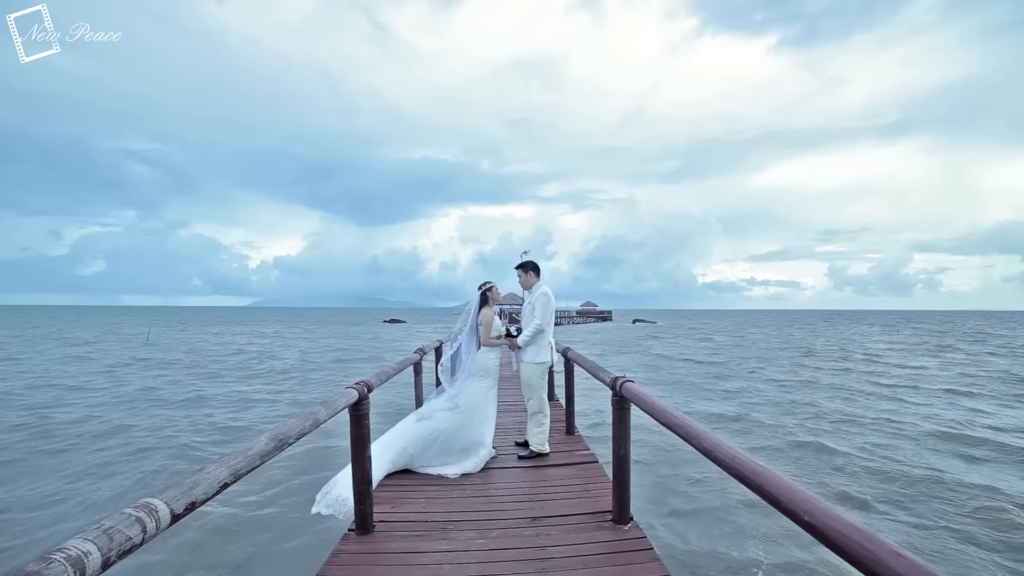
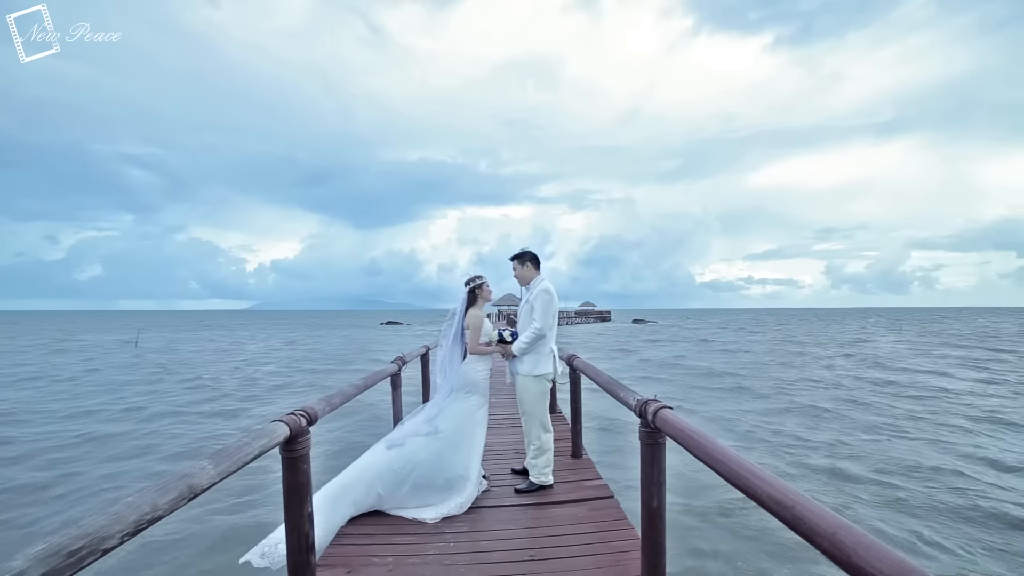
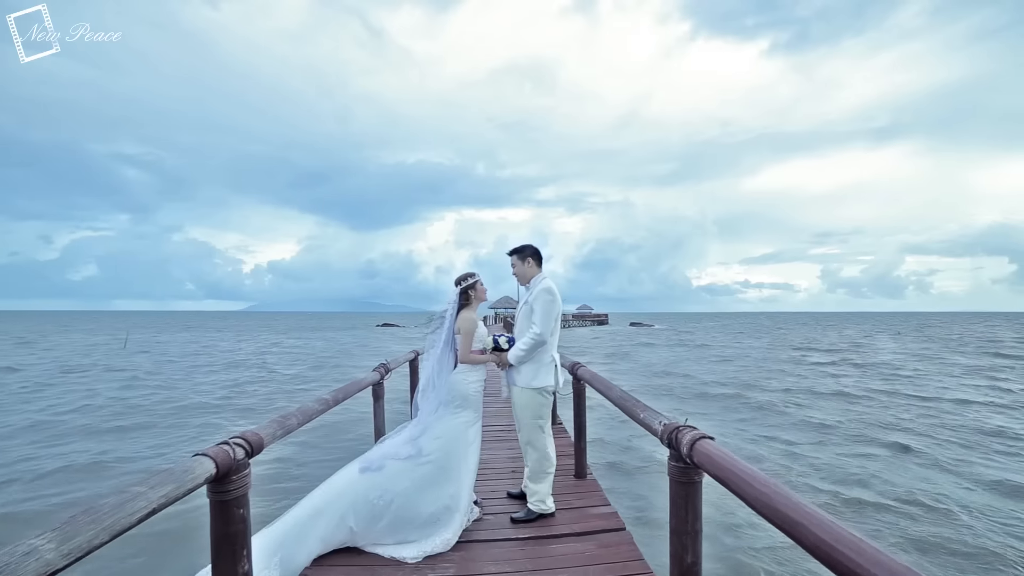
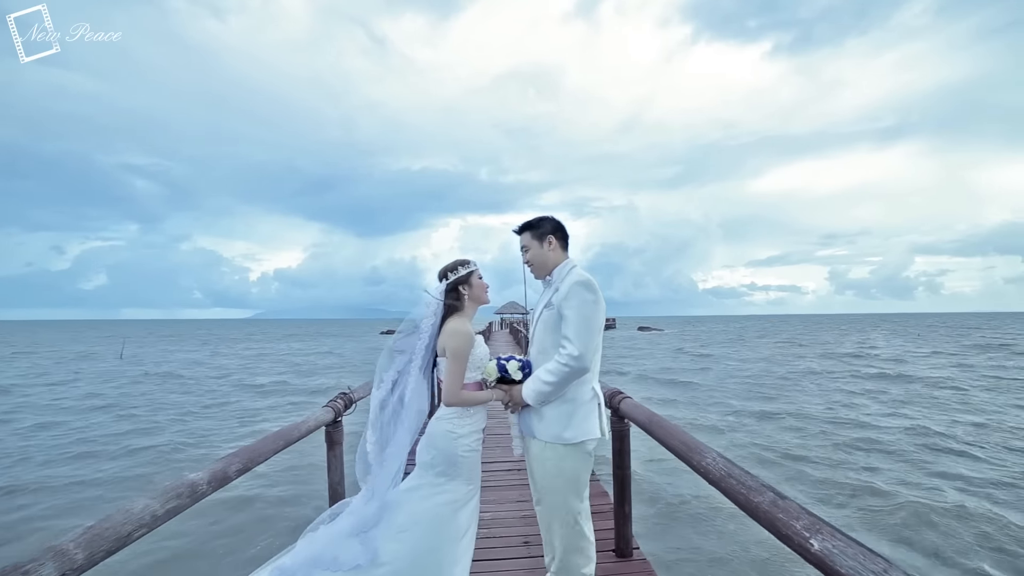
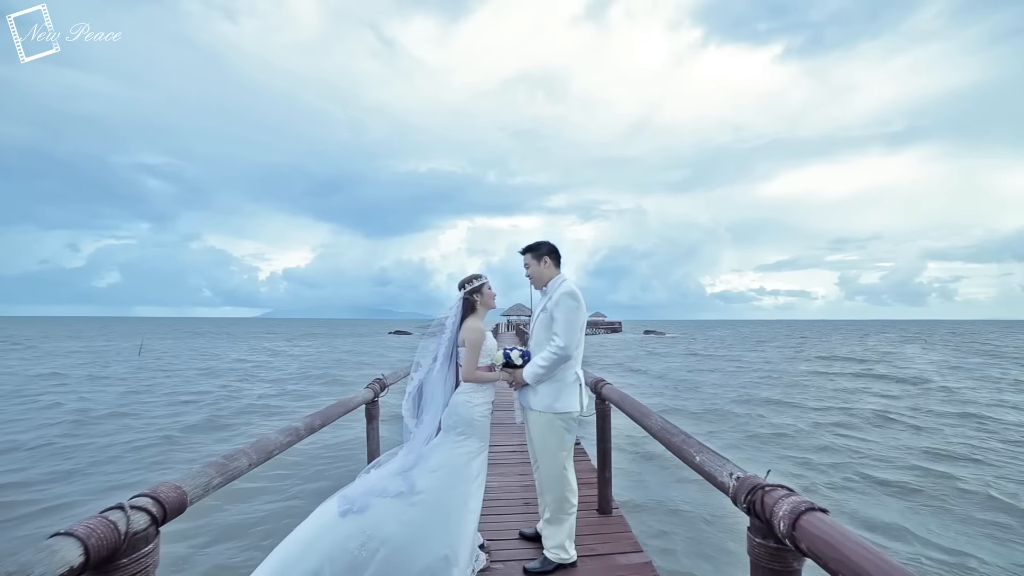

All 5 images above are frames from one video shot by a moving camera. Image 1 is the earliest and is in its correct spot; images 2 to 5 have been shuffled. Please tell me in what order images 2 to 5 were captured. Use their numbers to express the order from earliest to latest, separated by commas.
2, 3, 5, 4
